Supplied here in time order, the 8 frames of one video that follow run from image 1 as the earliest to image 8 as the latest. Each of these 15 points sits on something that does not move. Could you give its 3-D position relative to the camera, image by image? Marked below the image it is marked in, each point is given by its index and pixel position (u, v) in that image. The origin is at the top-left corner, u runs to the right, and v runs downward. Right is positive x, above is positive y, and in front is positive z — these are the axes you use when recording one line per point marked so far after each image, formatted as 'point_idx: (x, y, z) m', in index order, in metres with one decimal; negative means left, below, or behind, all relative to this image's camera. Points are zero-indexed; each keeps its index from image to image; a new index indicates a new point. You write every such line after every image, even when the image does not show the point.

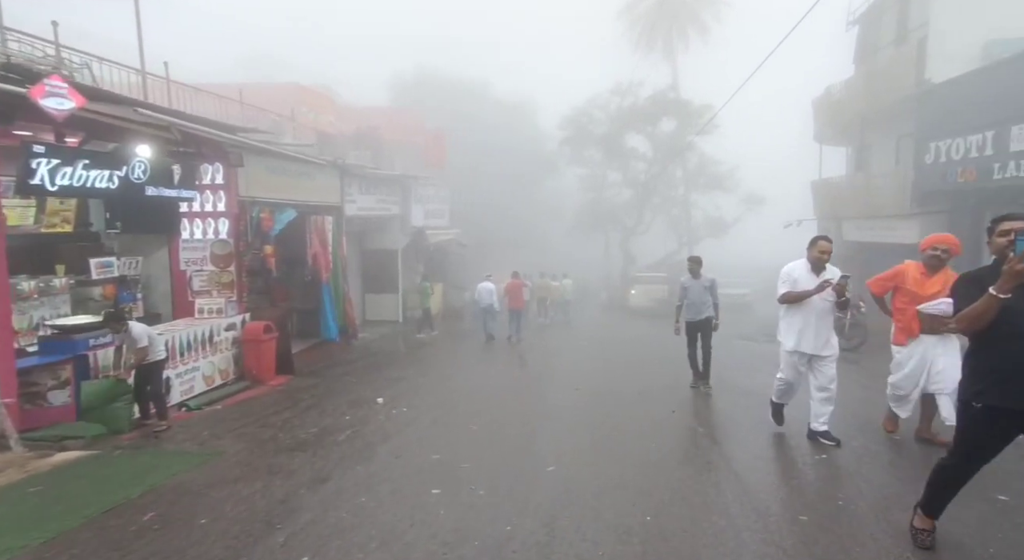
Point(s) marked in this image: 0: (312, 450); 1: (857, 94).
0: (-2.0, -1.7, +5.6) m
1: (+11.9, +6.4, +19.5) m
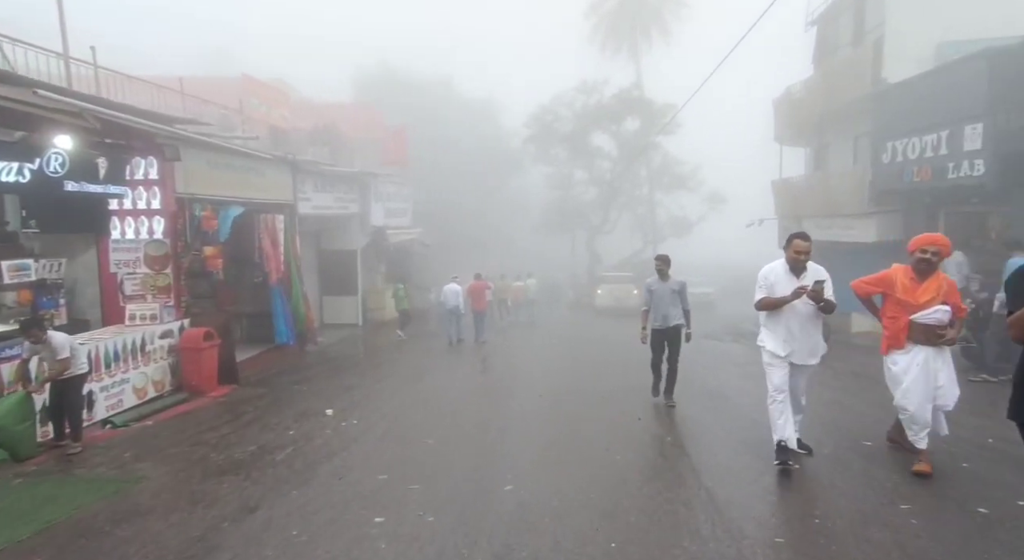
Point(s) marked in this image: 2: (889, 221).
0: (-2.4, -1.7, +5.1) m
1: (+10.6, +6.5, +19.7) m
2: (+11.2, +1.7, +16.8) m
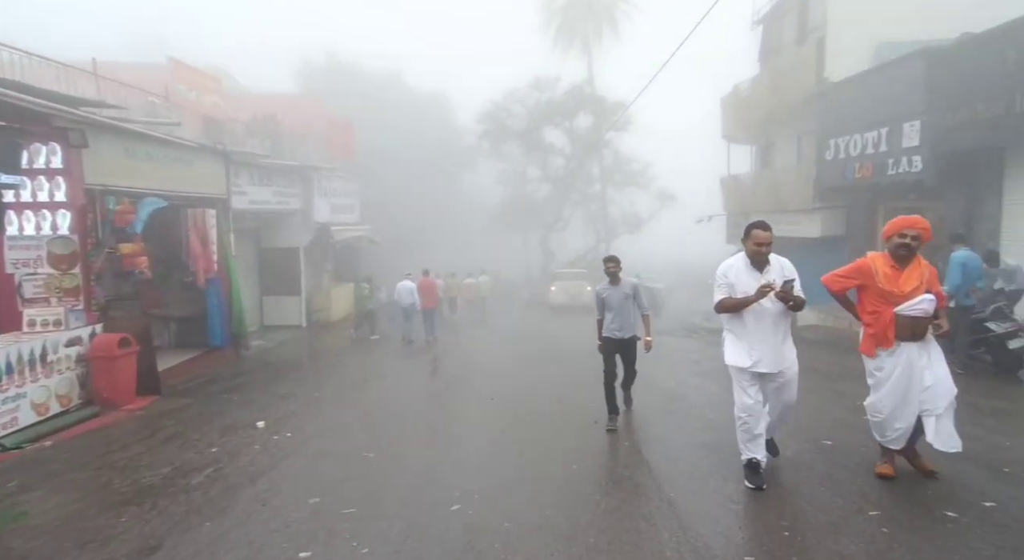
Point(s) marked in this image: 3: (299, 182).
0: (-2.8, -1.7, +4.4) m
1: (+8.9, +6.7, +20.1) m
2: (+9.7, +1.9, +17.2) m
3: (-6.7, +3.1, +17.8) m
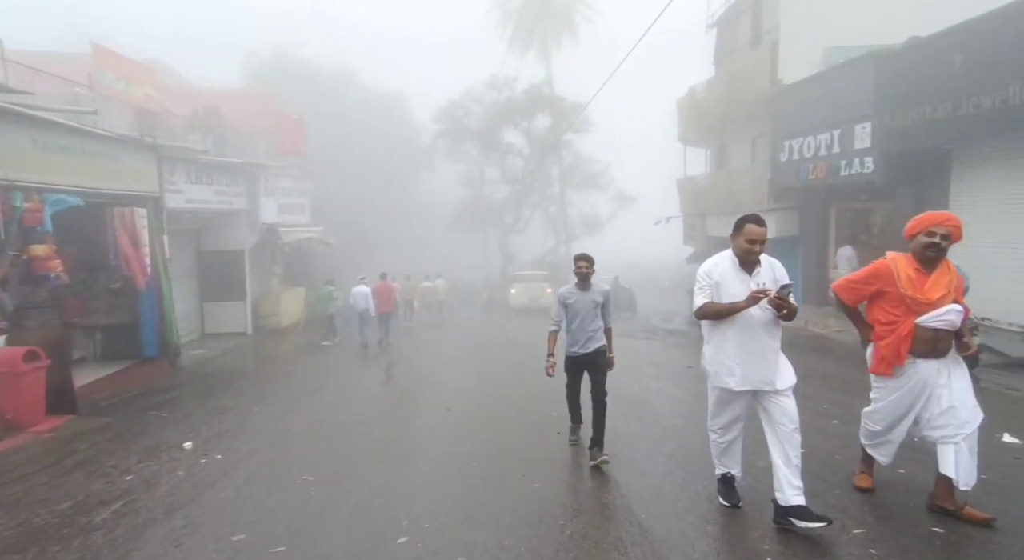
0: (-3.1, -1.8, +3.7) m
1: (+7.3, +6.6, +20.2) m
2: (+8.4, +1.9, +17.4) m
3: (-8.0, +3.0, +16.8) m
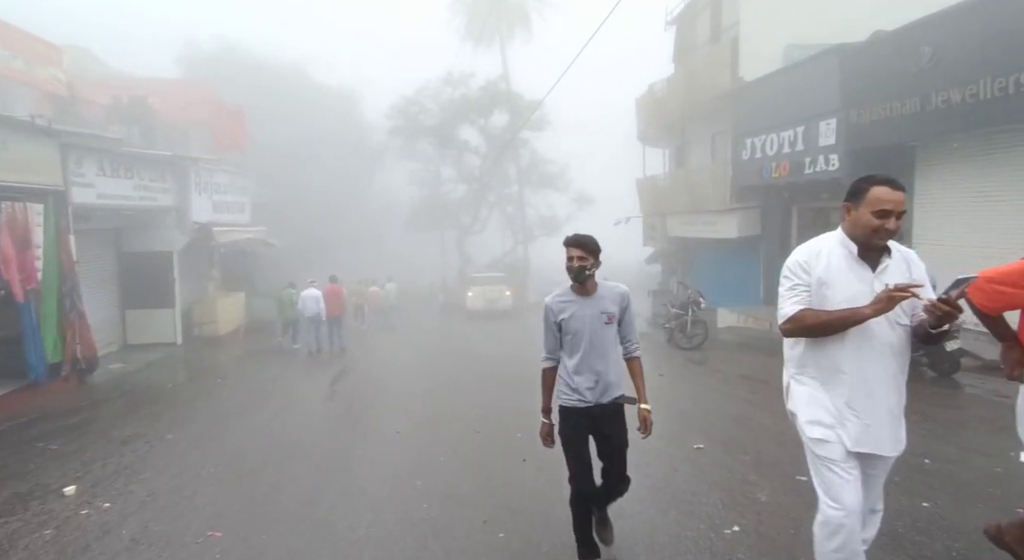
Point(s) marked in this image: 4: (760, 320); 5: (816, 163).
0: (-3.3, -1.8, +2.6) m
1: (+5.8, +6.6, +19.9) m
2: (+7.1, +1.9, +17.1) m
3: (-9.2, +2.8, +15.3) m
4: (+6.8, -1.1, +15.5) m
5: (+7.1, +2.7, +13.2) m
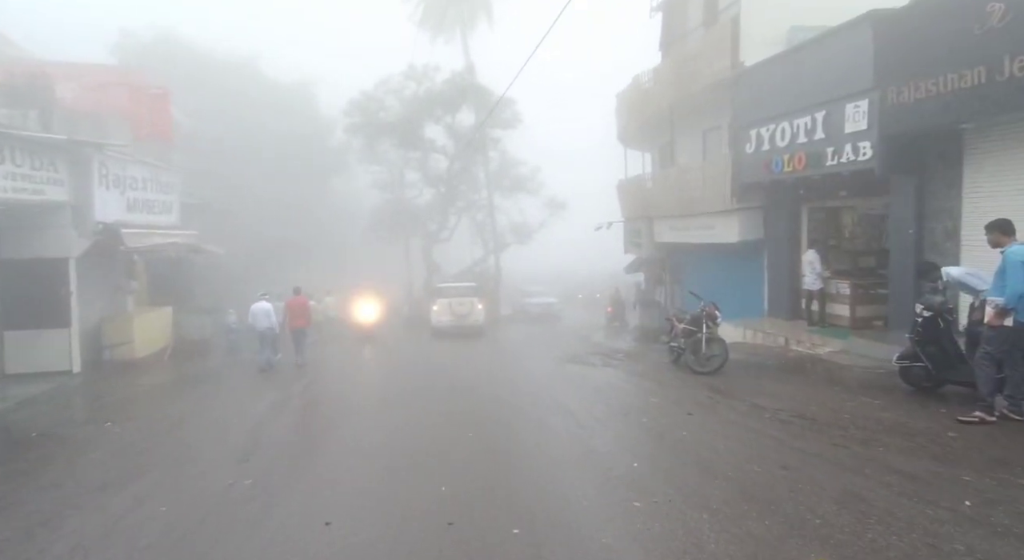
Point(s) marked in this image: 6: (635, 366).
0: (-3.1, -1.8, +0.1) m
1: (+4.9, +6.3, +18.0) m
2: (+6.4, +1.6, +15.3) m
3: (-9.8, +2.5, +12.5) m
4: (+6.1, -1.3, +13.5) m
5: (+6.6, +2.6, +11.3) m
6: (+2.6, -1.8, +12.1) m
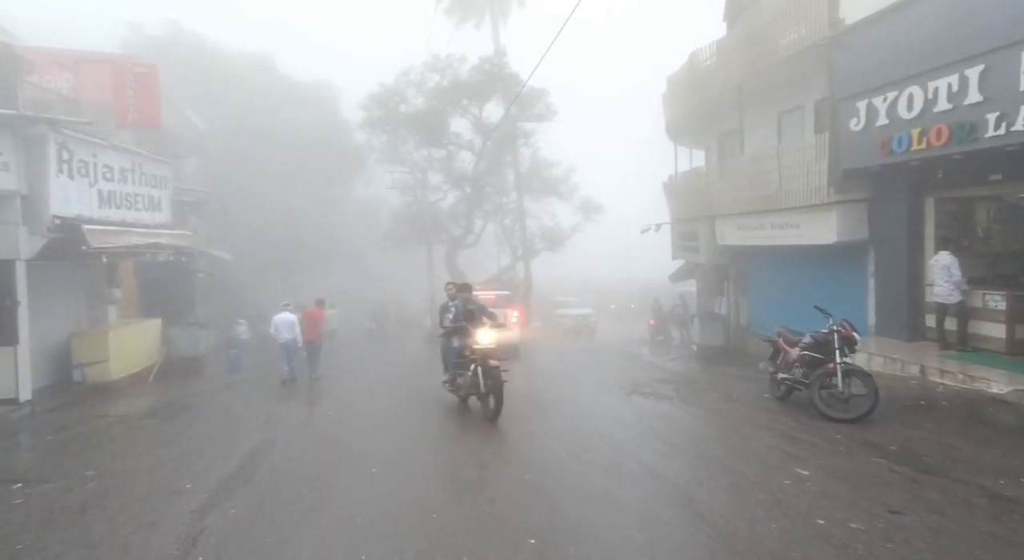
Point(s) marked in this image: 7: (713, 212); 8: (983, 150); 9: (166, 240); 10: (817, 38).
0: (-2.8, -1.8, -2.5) m
1: (+6.0, +6.0, +15.2) m
2: (+7.4, +1.4, +12.3) m
3: (-8.9, +2.4, +10.2) m
4: (+7.0, -1.5, +10.5) m
5: (+7.4, +2.4, +8.4) m
6: (+3.5, -2.0, +9.3) m
7: (+6.1, +2.1, +17.6) m
8: (+7.4, +2.1, +8.9) m
9: (-9.2, +1.0, +15.0) m
10: (+6.7, +5.3, +12.4) m
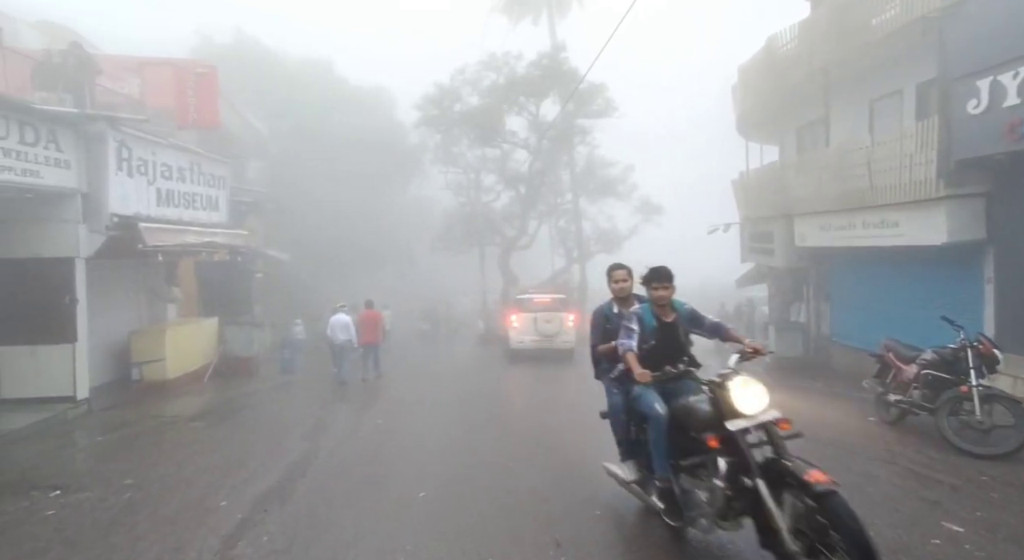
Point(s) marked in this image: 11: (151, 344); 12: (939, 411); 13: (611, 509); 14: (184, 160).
0: (-2.9, -1.7, -3.1) m
1: (+7.5, +5.9, +13.8) m
2: (+8.6, +1.3, +10.8) m
3: (-7.8, +2.5, +10.2) m
4: (+8.1, -1.6, +9.0) m
5: (+8.3, +2.3, +6.9) m
6: (+4.4, -2.0, +8.1) m
7: (+7.9, +1.9, +16.2) m
8: (+8.3, +2.0, +7.4) m
9: (-7.7, +1.0, +15.0) m
10: (+8.0, +5.2, +10.9) m
11: (-8.2, -1.4, +12.8) m
12: (+4.7, -1.4, +6.3) m
13: (+1.0, -2.3, +5.3) m
14: (-7.7, +2.8, +13.4) m
